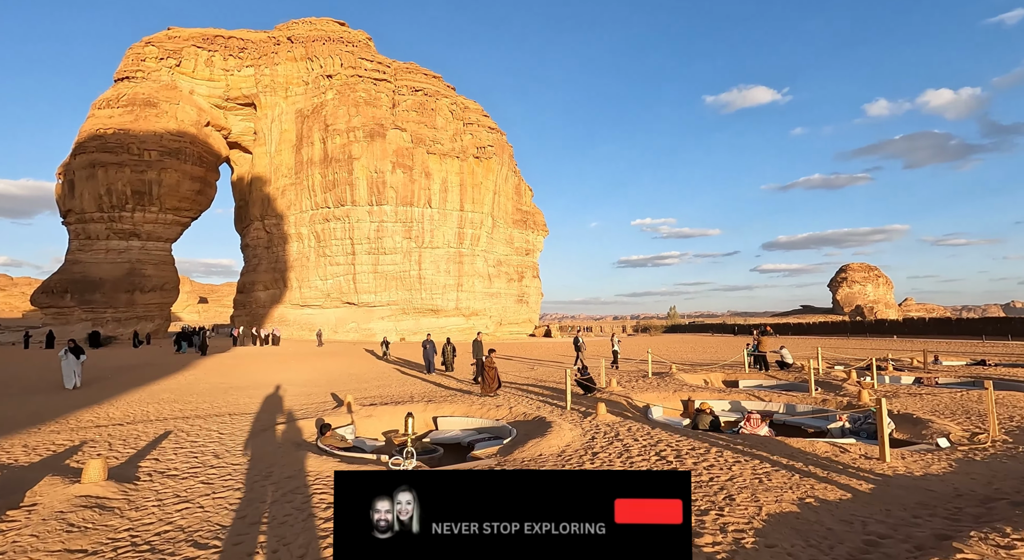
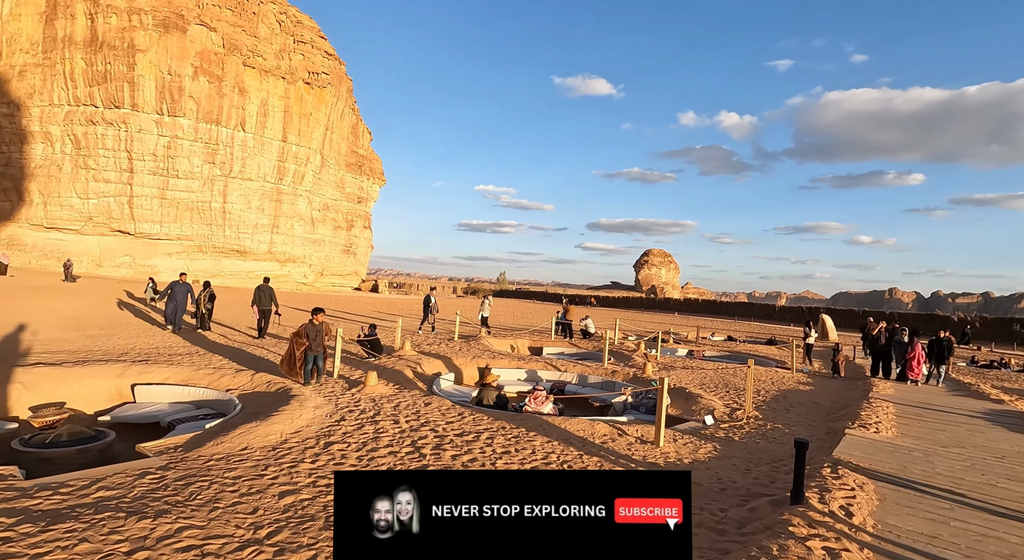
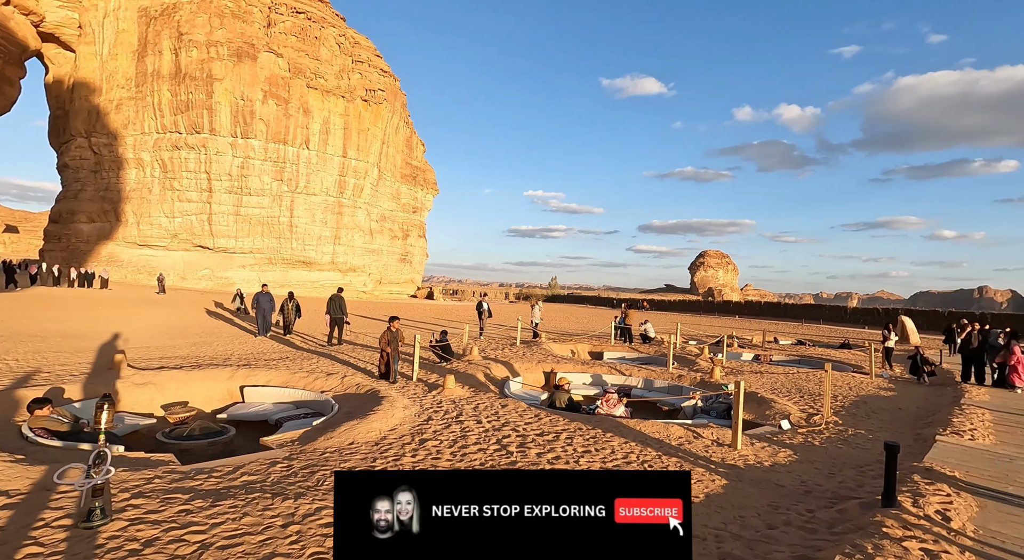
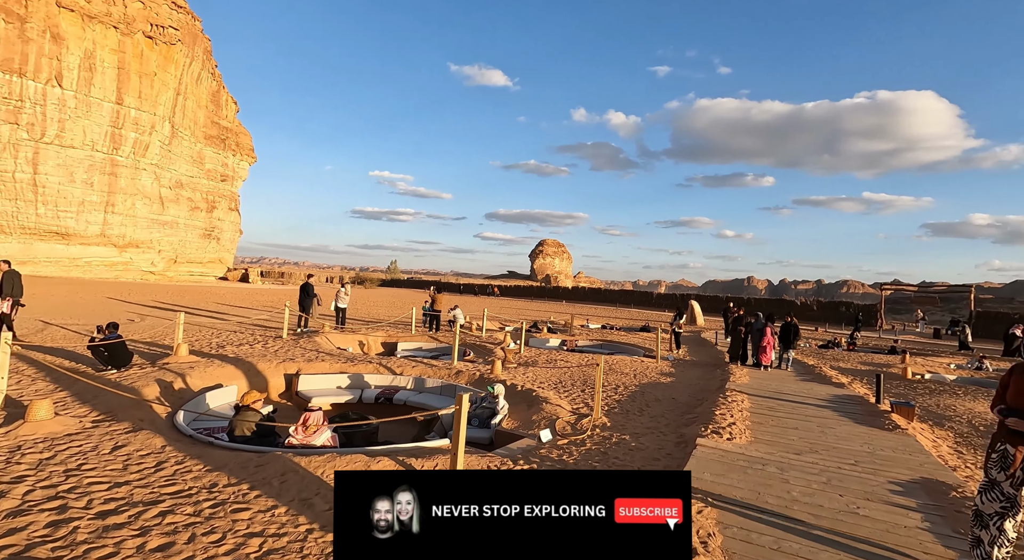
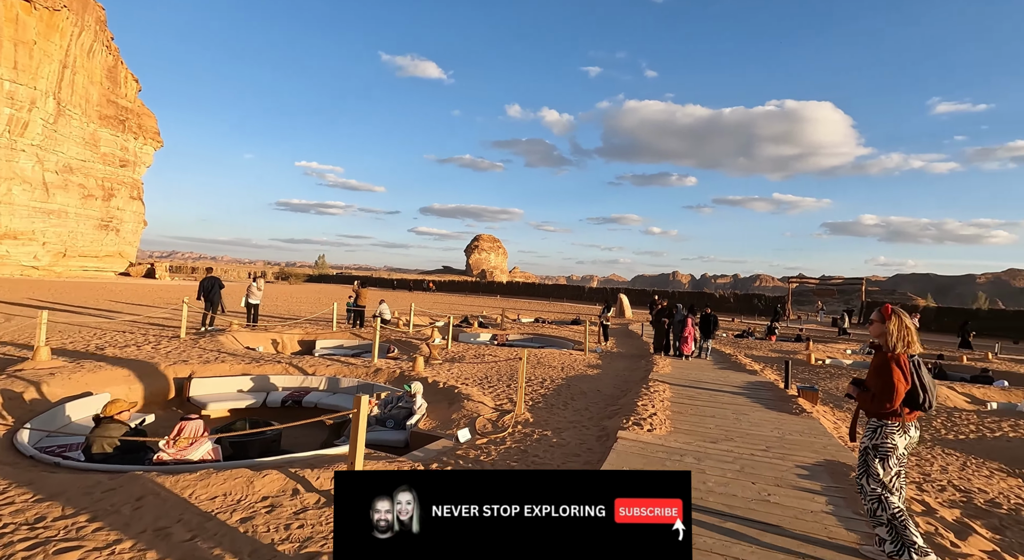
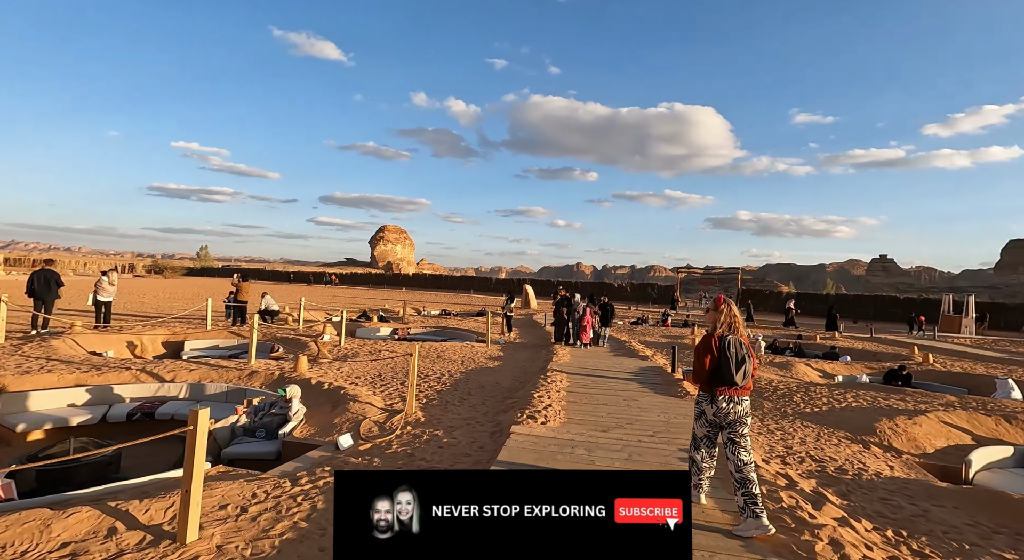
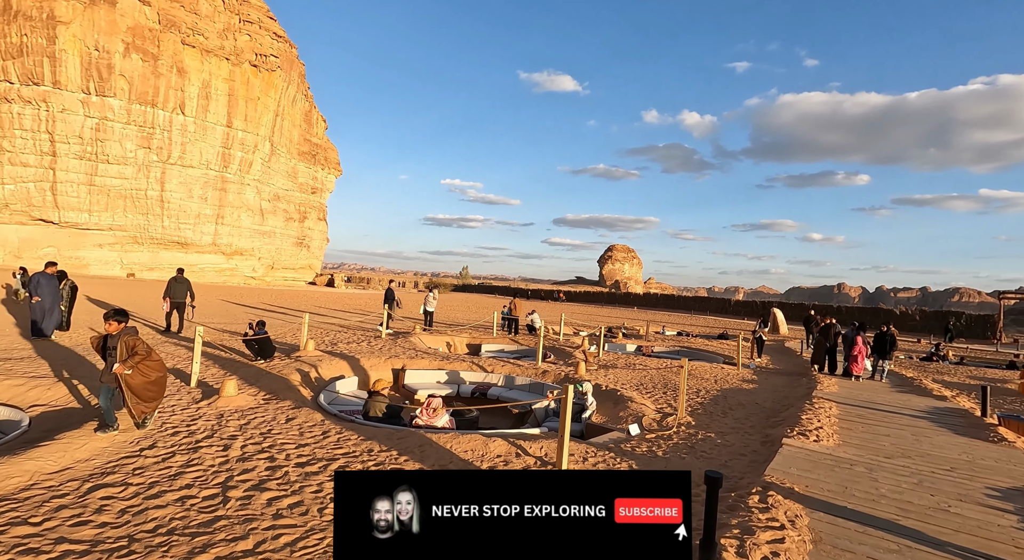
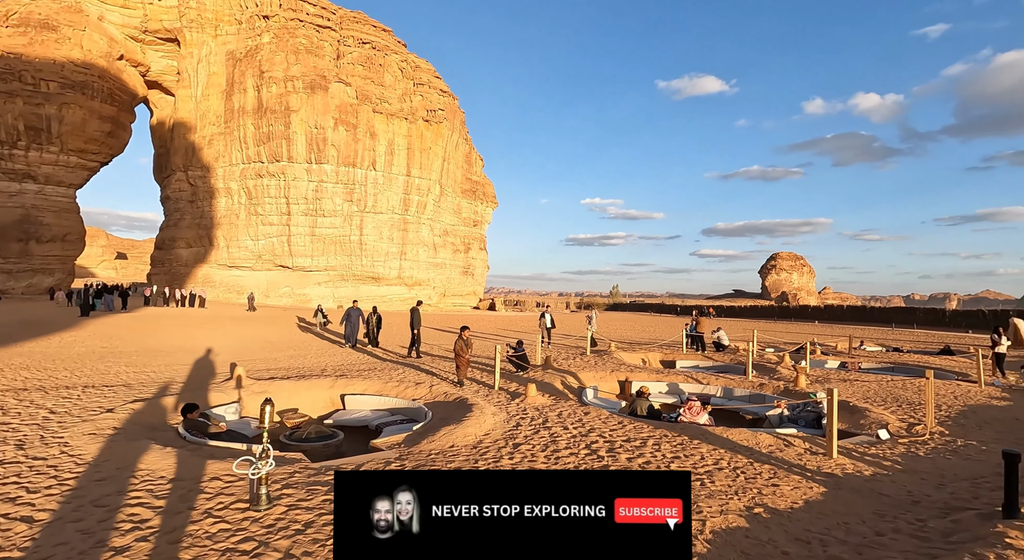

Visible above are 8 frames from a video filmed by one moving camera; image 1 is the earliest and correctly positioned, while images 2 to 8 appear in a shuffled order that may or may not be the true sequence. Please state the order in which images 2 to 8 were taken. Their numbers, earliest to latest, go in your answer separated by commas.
8, 3, 2, 7, 4, 5, 6
